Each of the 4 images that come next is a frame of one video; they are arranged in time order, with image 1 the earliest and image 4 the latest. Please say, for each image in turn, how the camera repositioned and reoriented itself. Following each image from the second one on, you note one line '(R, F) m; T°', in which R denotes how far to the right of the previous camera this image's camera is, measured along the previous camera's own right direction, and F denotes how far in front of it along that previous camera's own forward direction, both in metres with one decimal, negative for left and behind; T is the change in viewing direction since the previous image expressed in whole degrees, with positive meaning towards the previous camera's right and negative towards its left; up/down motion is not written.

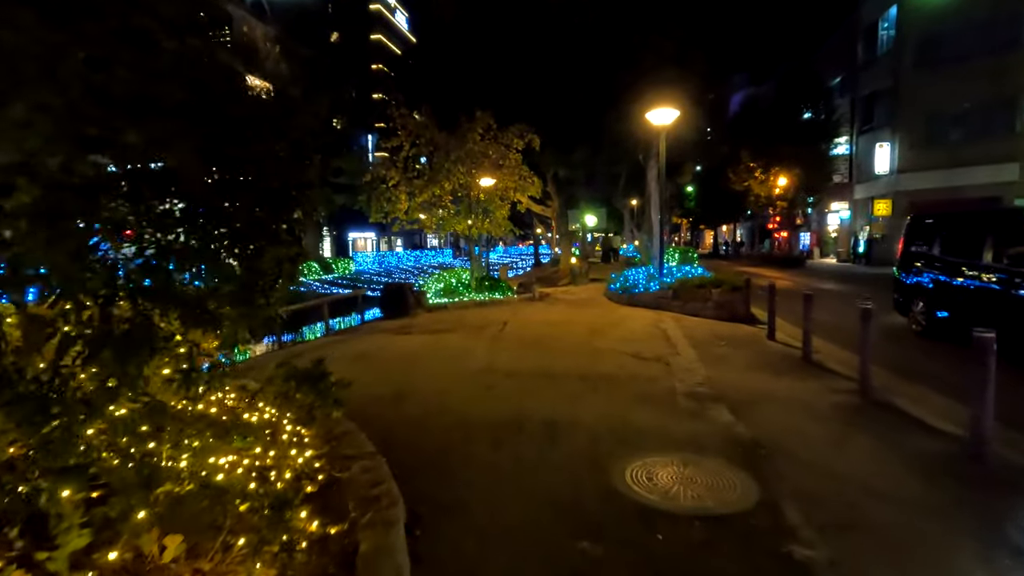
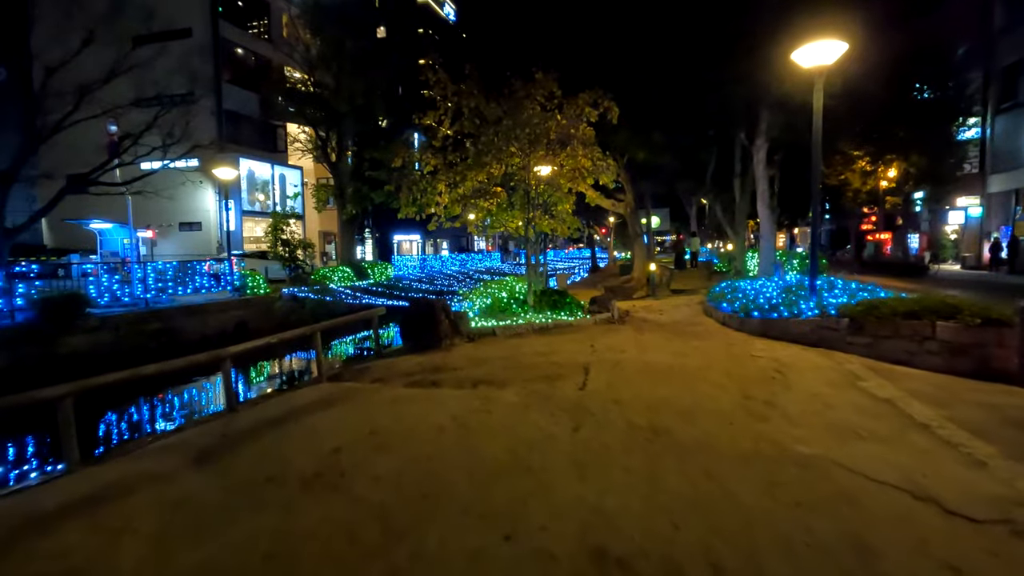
(-0.6, +4.7) m; -5°
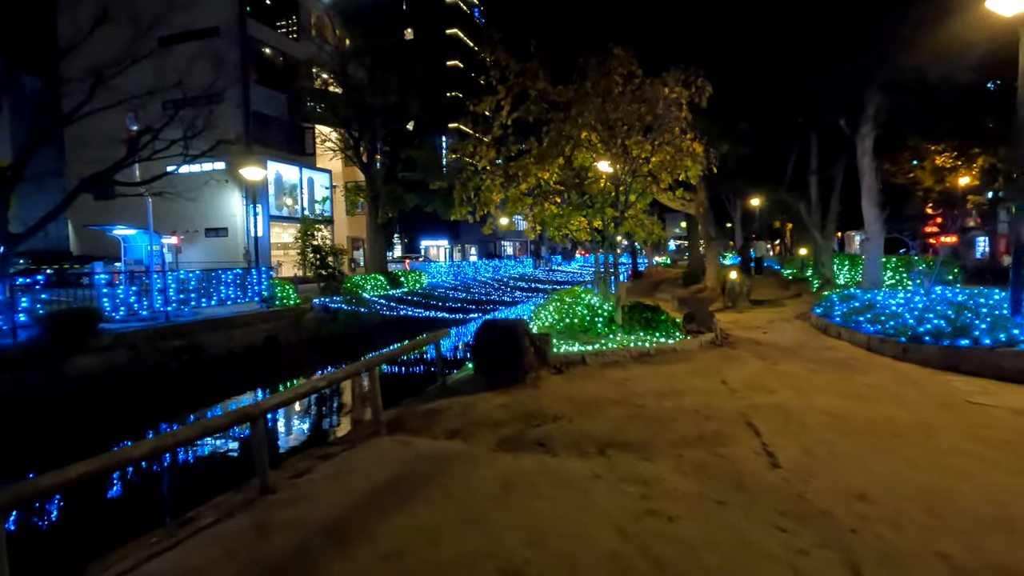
(-1.3, +2.3) m; -2°
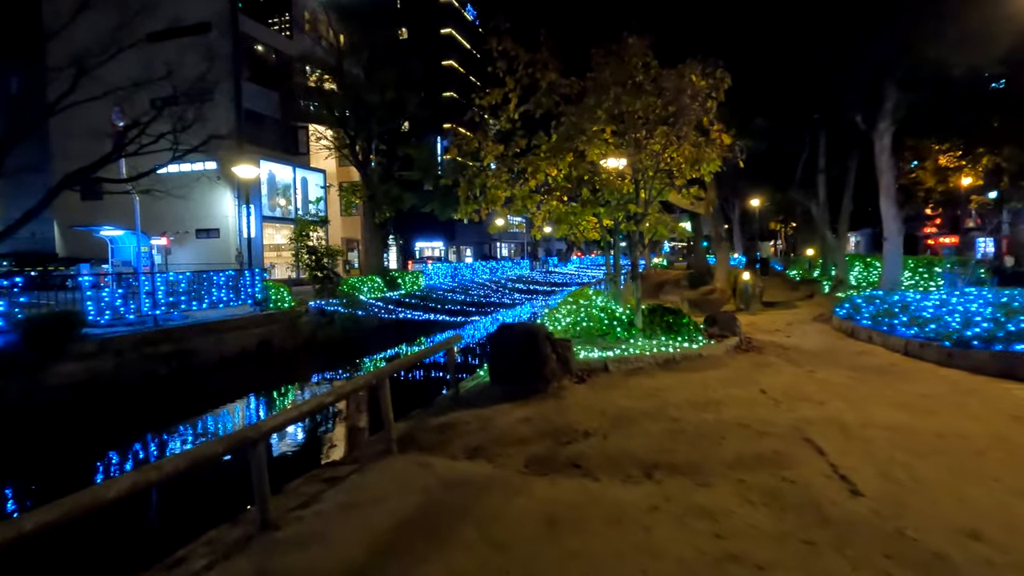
(-0.4, +0.7) m; +1°
